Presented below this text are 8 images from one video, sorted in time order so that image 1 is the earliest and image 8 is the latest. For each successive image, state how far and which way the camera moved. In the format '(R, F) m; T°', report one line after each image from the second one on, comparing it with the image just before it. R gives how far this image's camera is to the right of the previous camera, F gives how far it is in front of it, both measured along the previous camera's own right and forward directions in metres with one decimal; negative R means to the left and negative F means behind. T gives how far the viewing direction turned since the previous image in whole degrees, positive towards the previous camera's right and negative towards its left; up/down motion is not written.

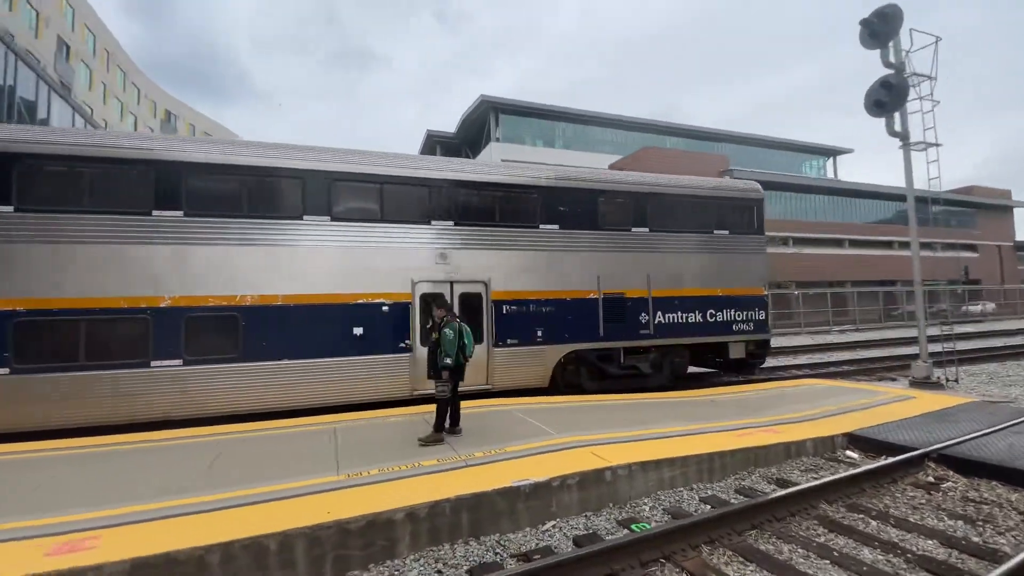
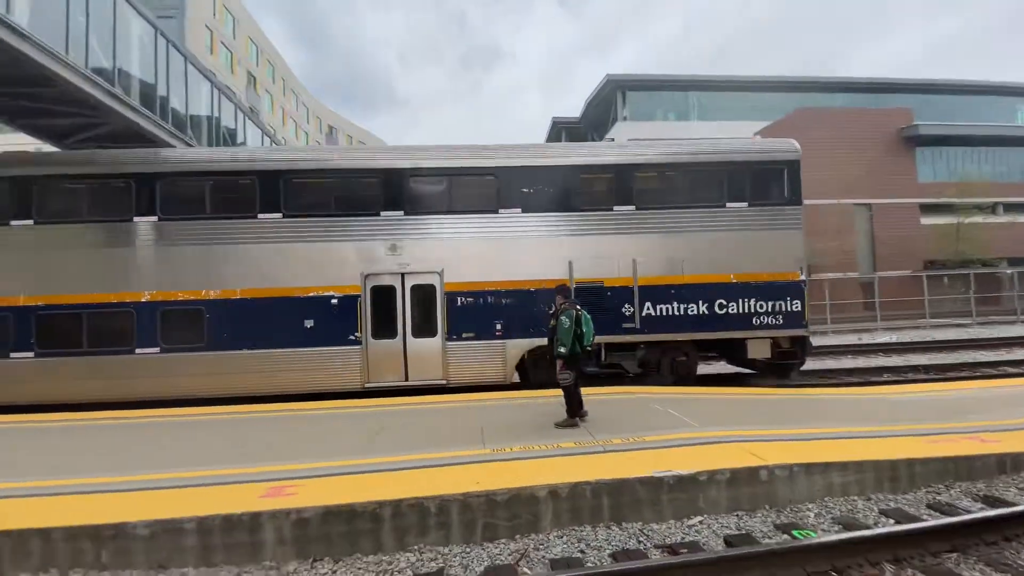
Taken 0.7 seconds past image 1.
(-0.1, 0.0) m; -15°
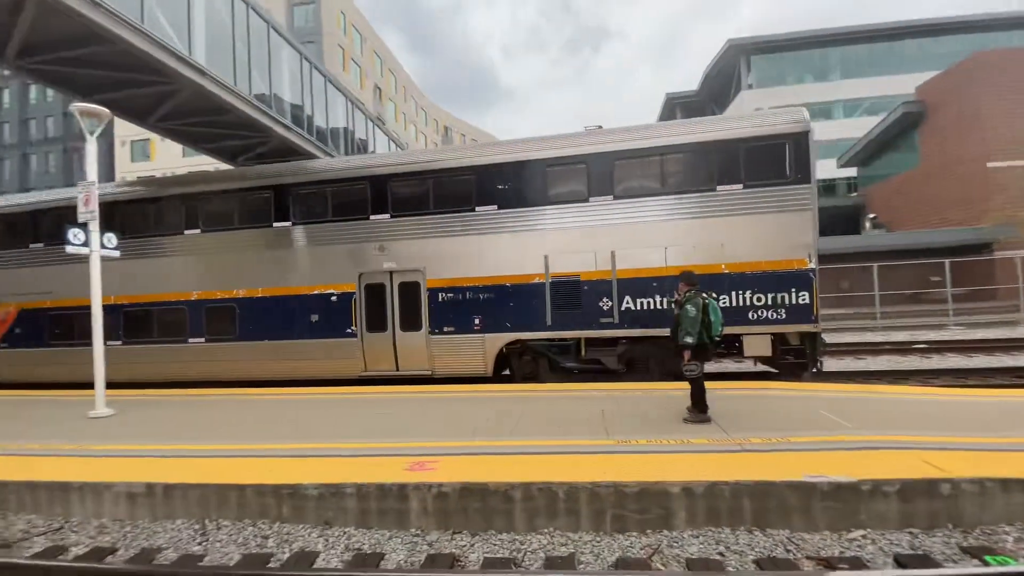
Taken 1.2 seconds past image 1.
(-0.1, 0.0) m; -13°
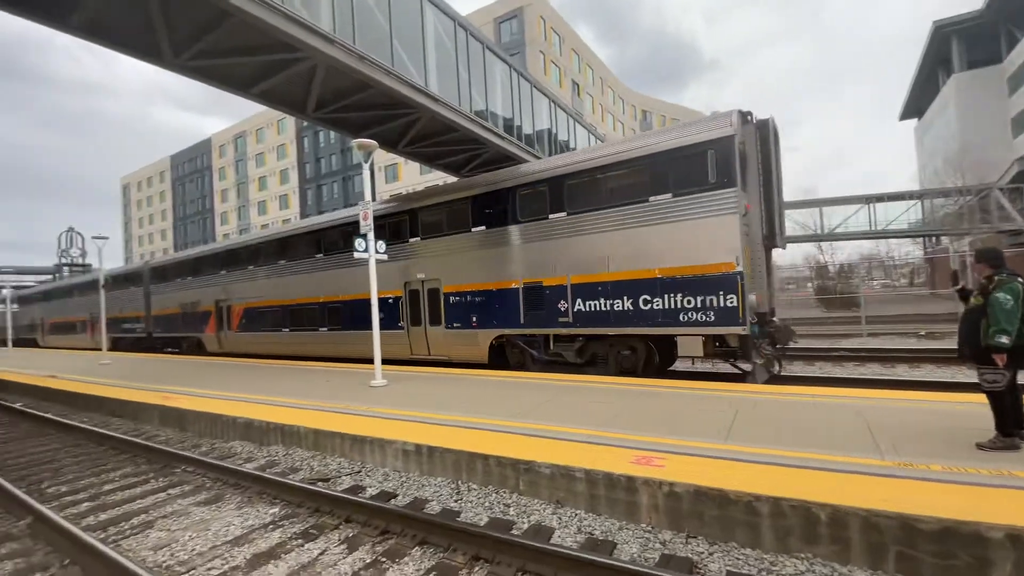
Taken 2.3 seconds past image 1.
(-0.3, 0.0) m; -24°
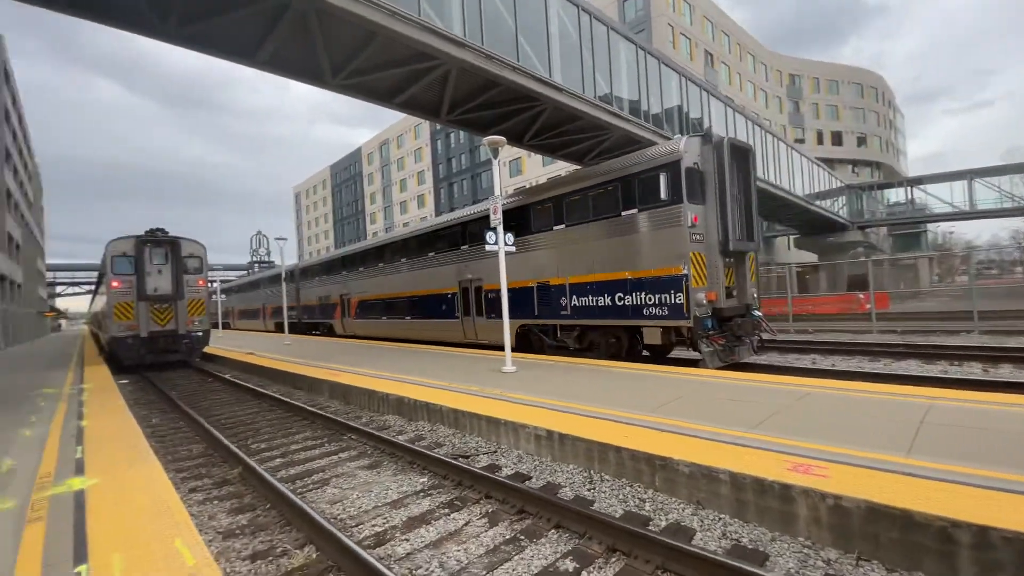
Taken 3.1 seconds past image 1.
(-0.1, 0.0) m; -15°
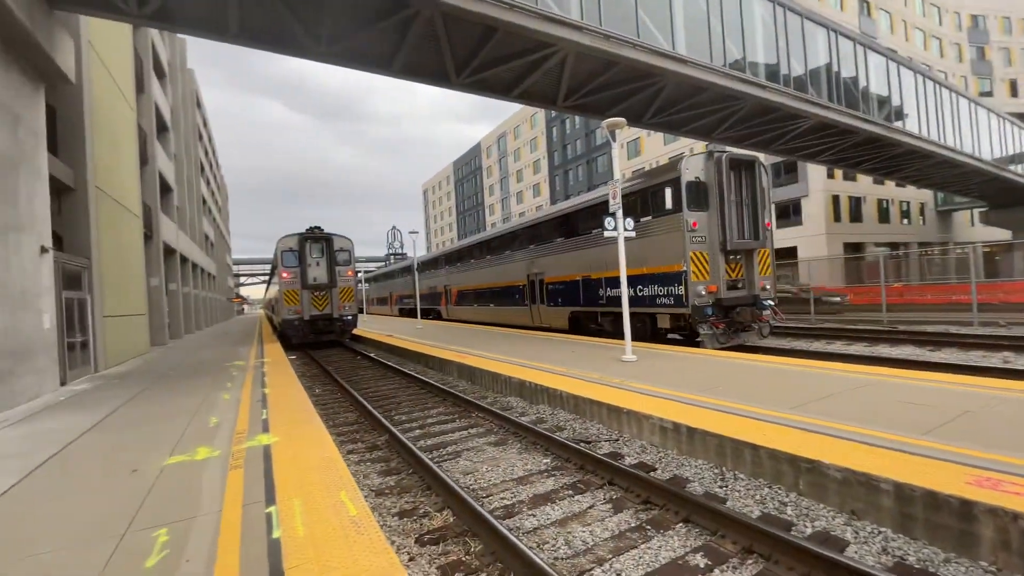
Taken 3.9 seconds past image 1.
(-0.1, 0.0) m; -14°
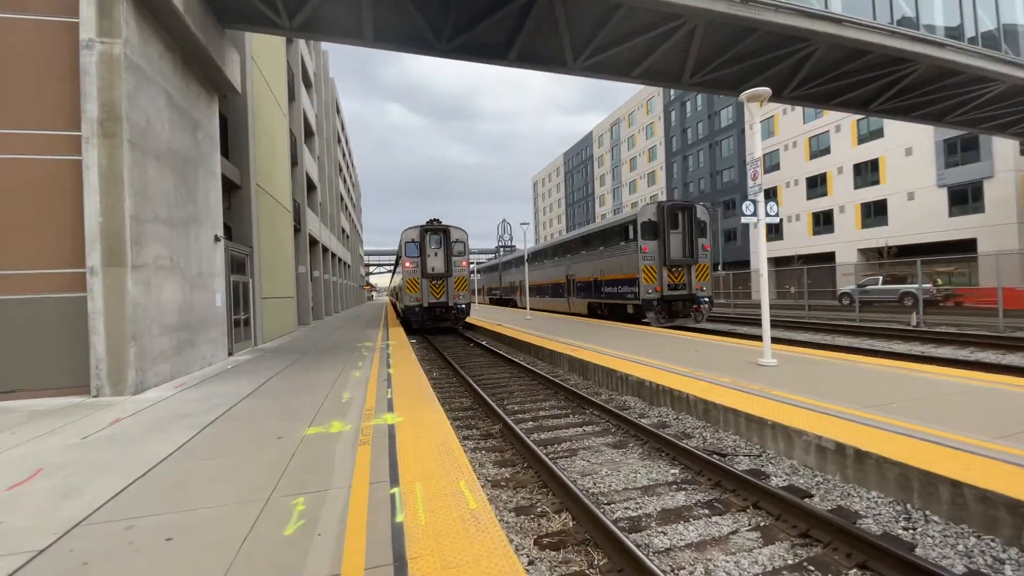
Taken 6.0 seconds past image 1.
(-0.2, +0.3) m; -13°
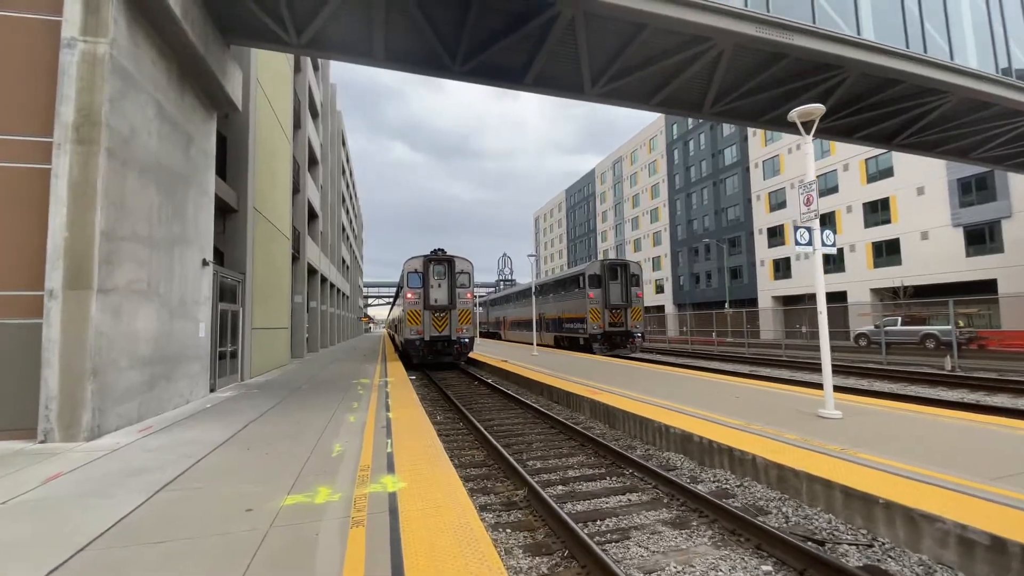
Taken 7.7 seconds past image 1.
(-0.3, +1.0) m; 0°
